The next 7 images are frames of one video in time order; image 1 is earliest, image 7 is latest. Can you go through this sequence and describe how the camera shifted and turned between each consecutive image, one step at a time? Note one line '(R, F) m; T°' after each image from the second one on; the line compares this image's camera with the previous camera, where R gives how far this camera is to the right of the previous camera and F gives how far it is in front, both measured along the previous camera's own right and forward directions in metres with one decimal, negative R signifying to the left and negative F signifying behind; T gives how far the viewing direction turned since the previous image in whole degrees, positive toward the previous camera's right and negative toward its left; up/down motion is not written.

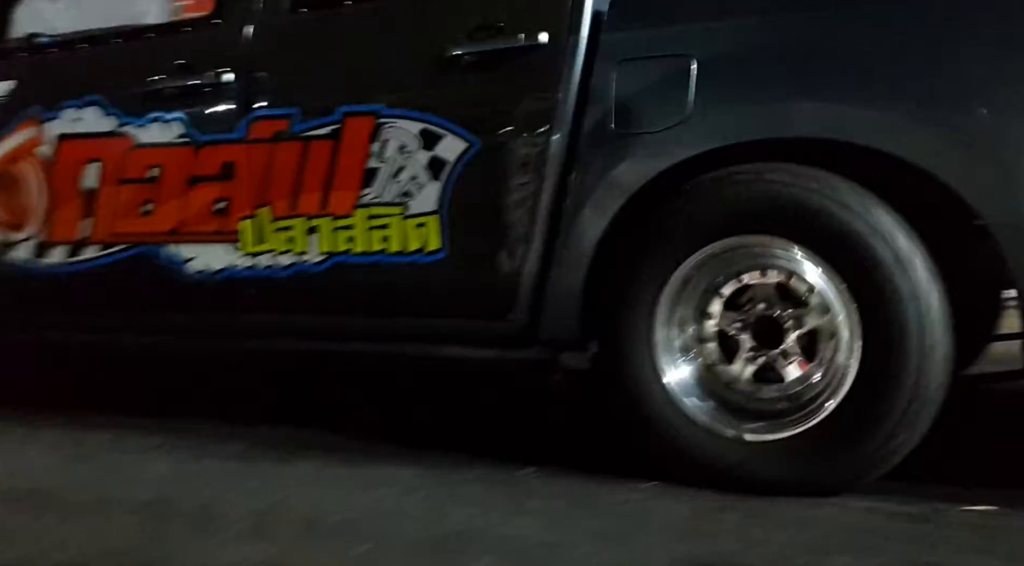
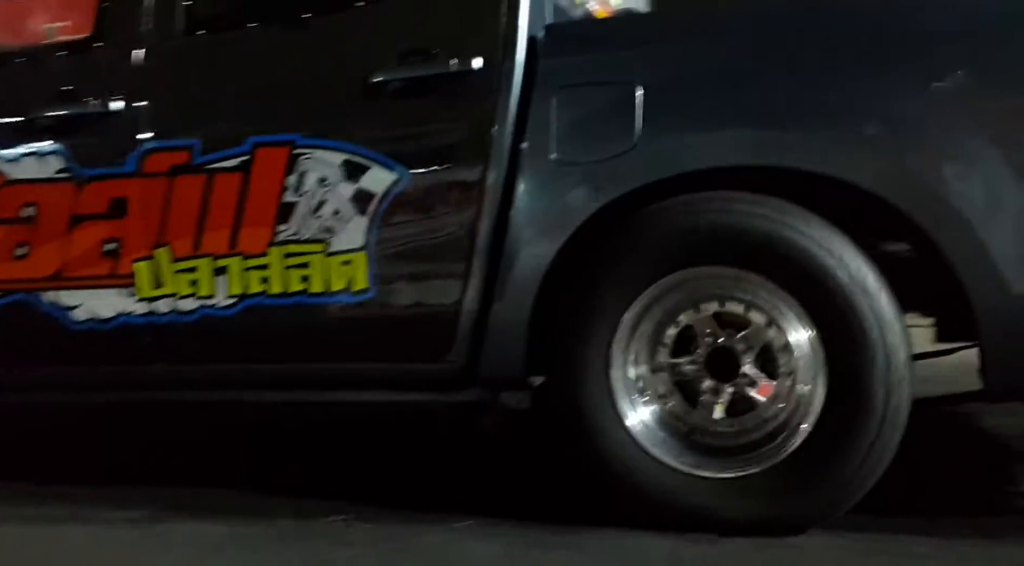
(-0.6, +0.3) m; +10°
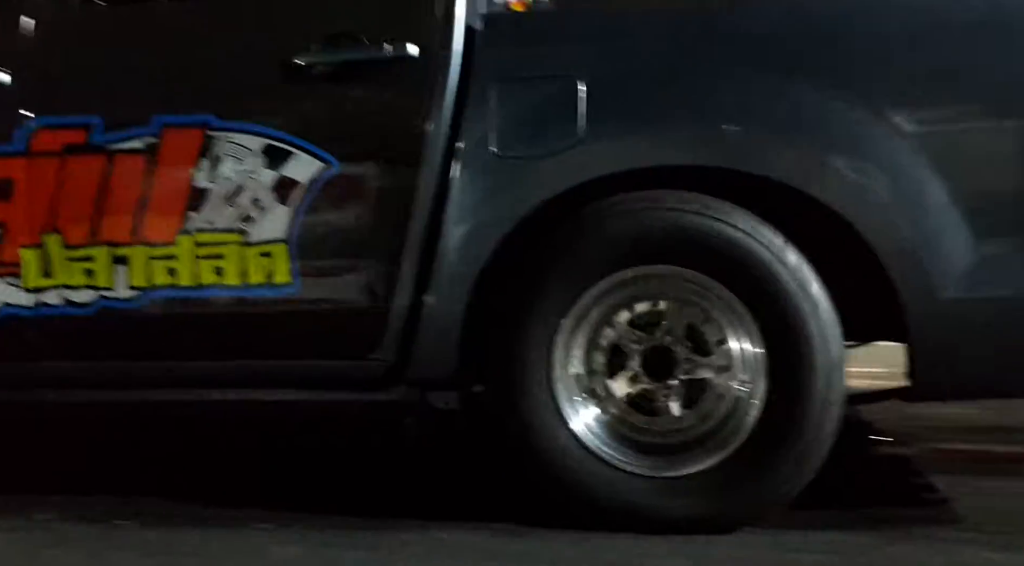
(-0.6, +0.2) m; +11°
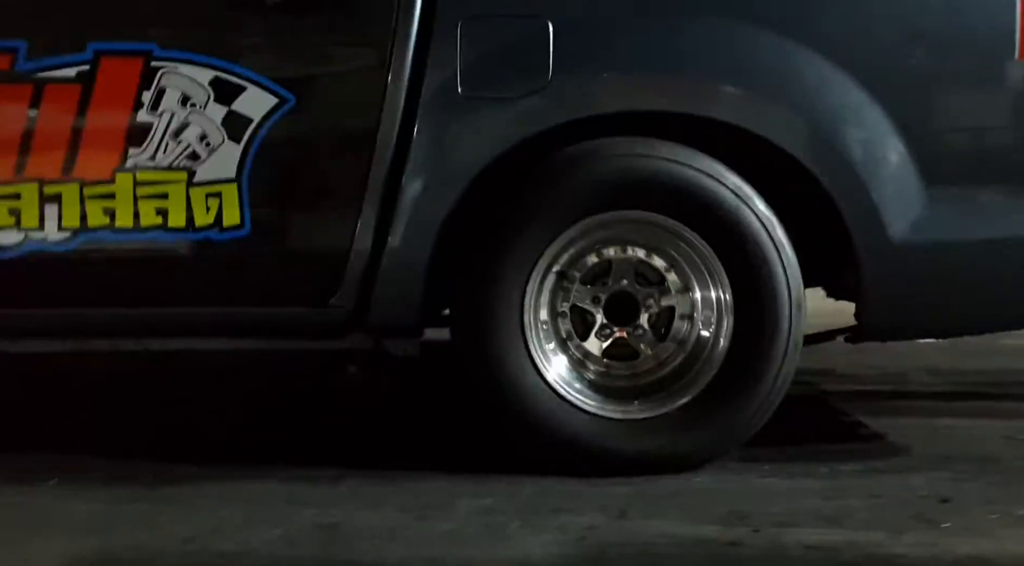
(-0.7, +0.2) m; +11°
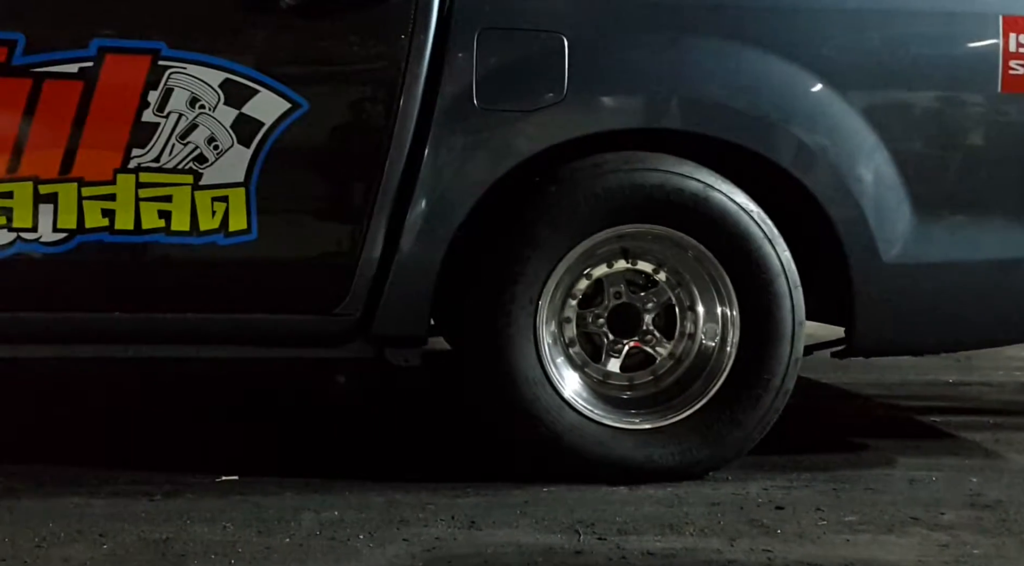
(-0.2, +0.1) m; +3°
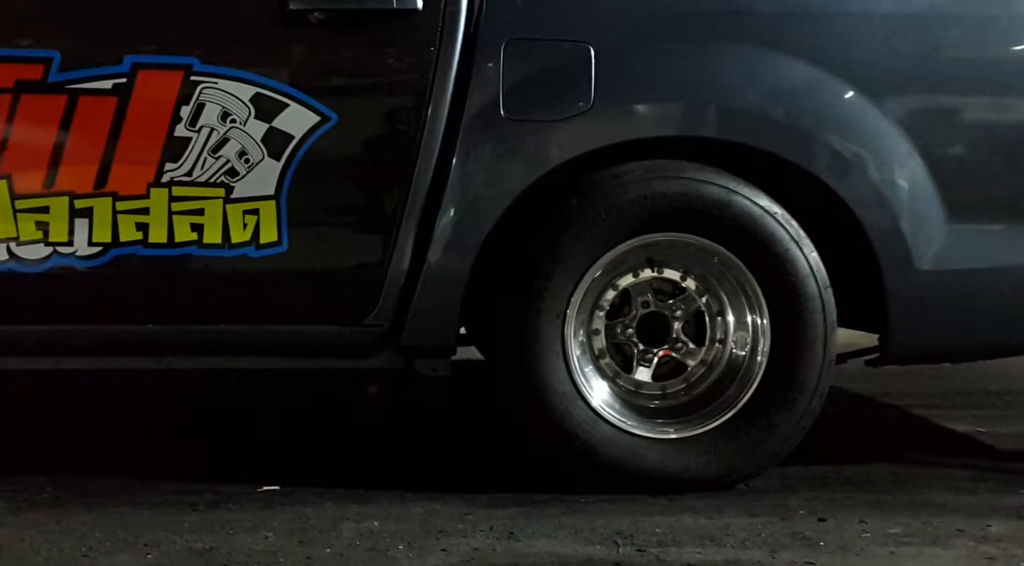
(0.0, 0.0) m; -1°
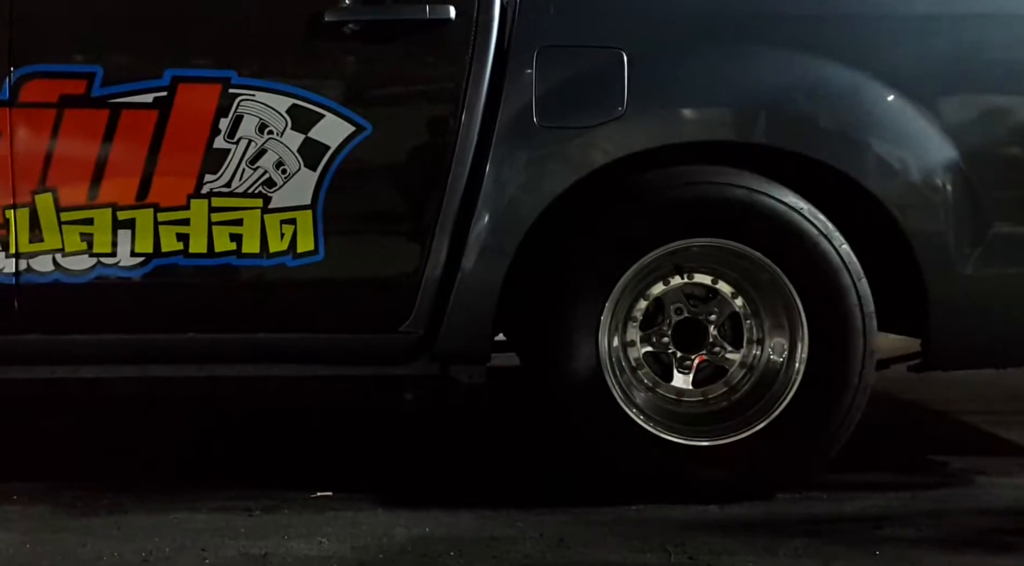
(0.0, 0.0) m; -2°
